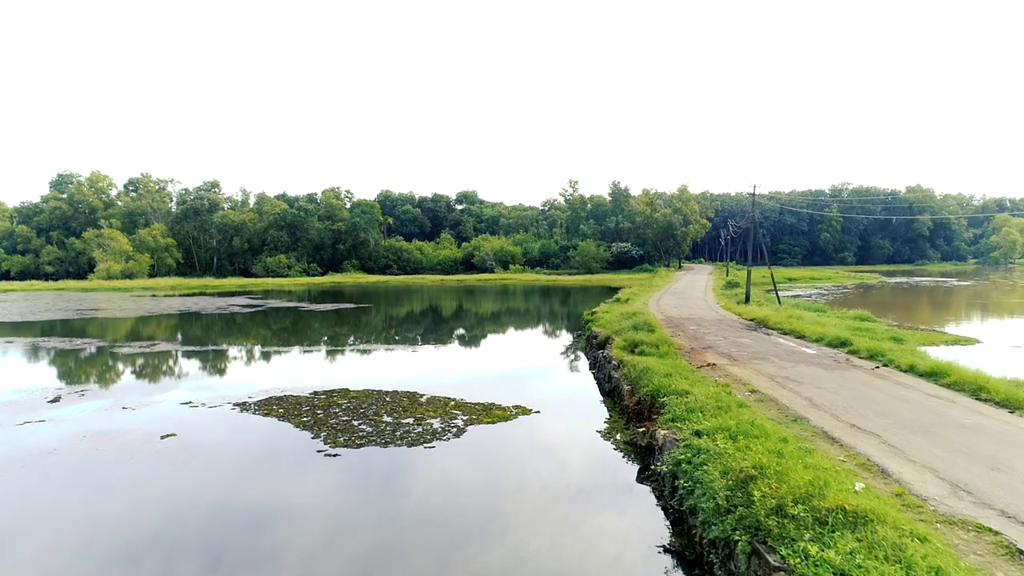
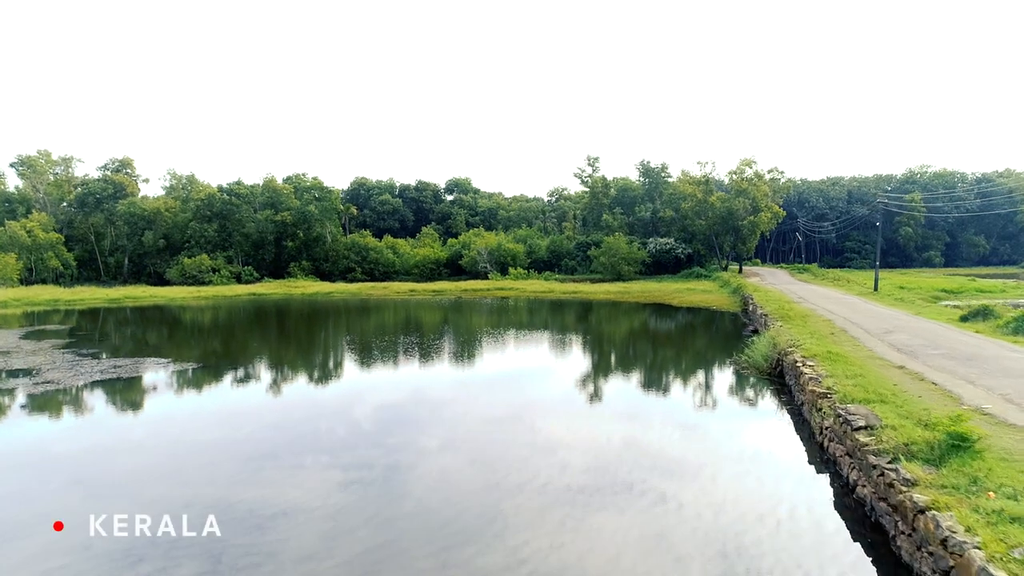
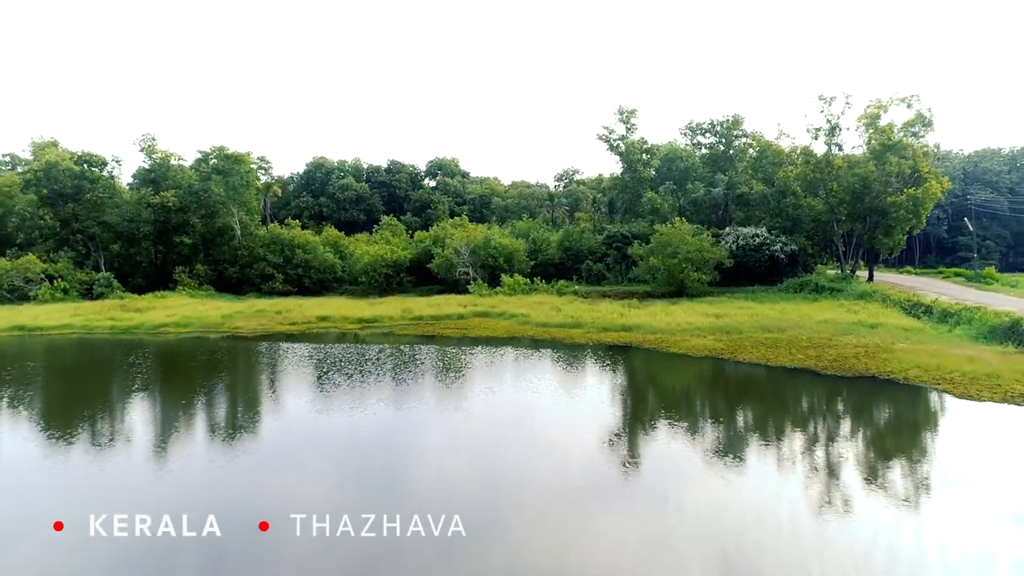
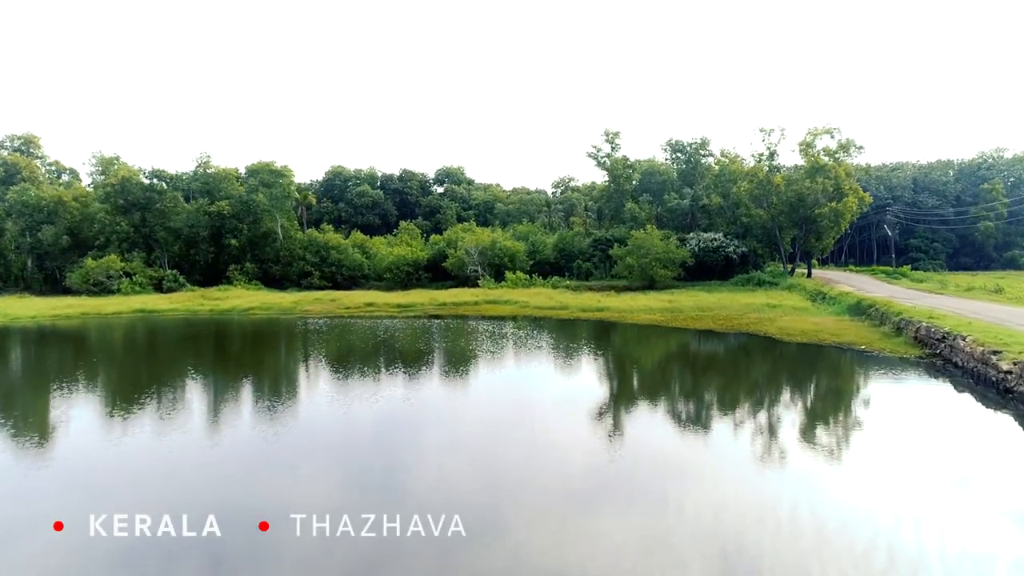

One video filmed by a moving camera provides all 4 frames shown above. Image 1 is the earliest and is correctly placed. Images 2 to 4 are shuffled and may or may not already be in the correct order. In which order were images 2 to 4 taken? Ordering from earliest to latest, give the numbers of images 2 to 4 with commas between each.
2, 4, 3
